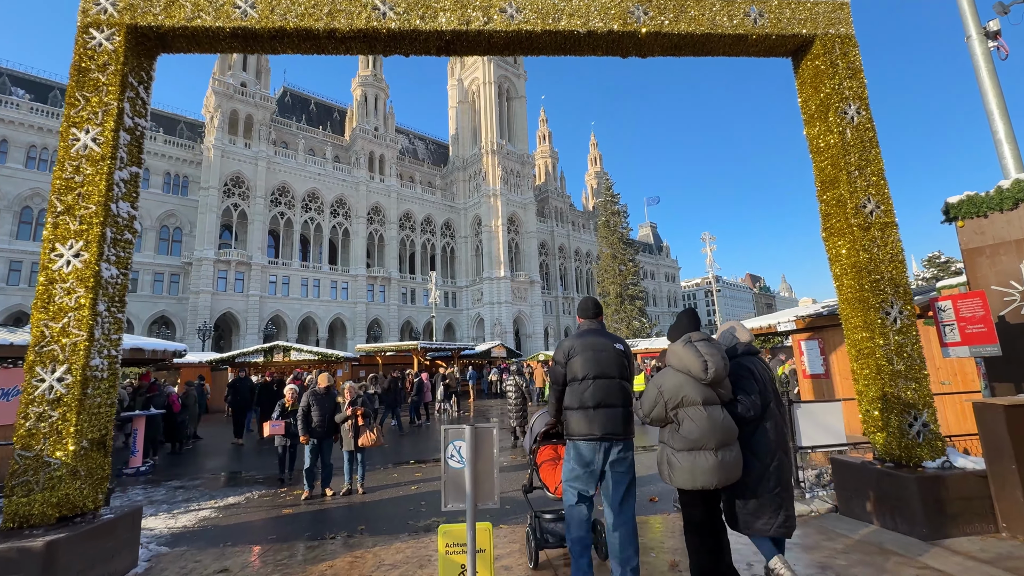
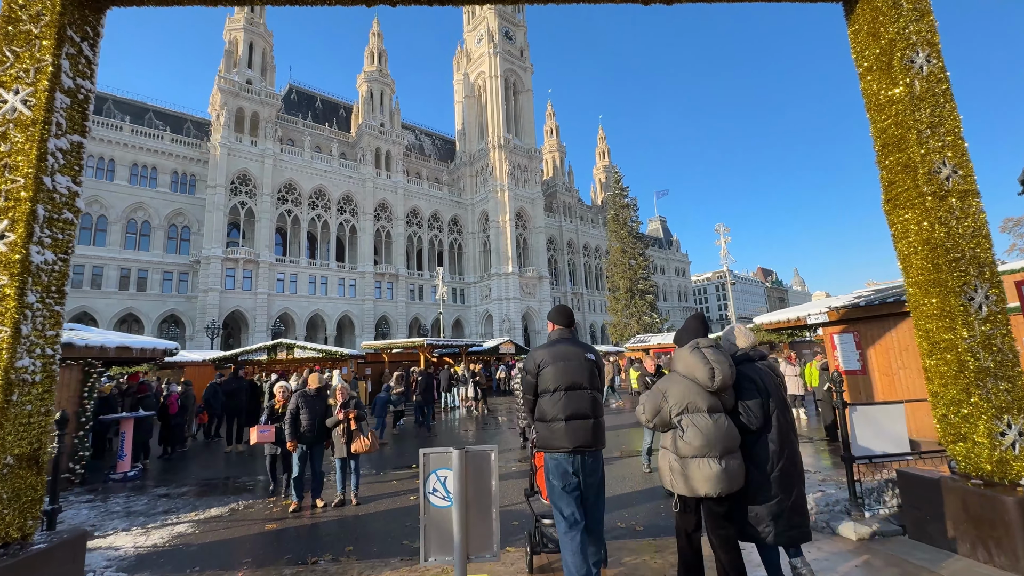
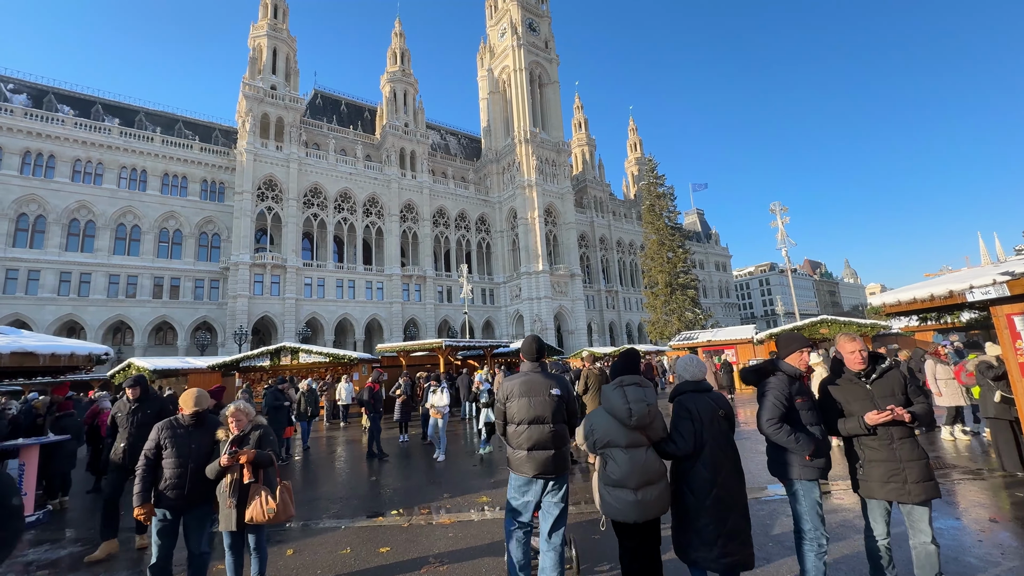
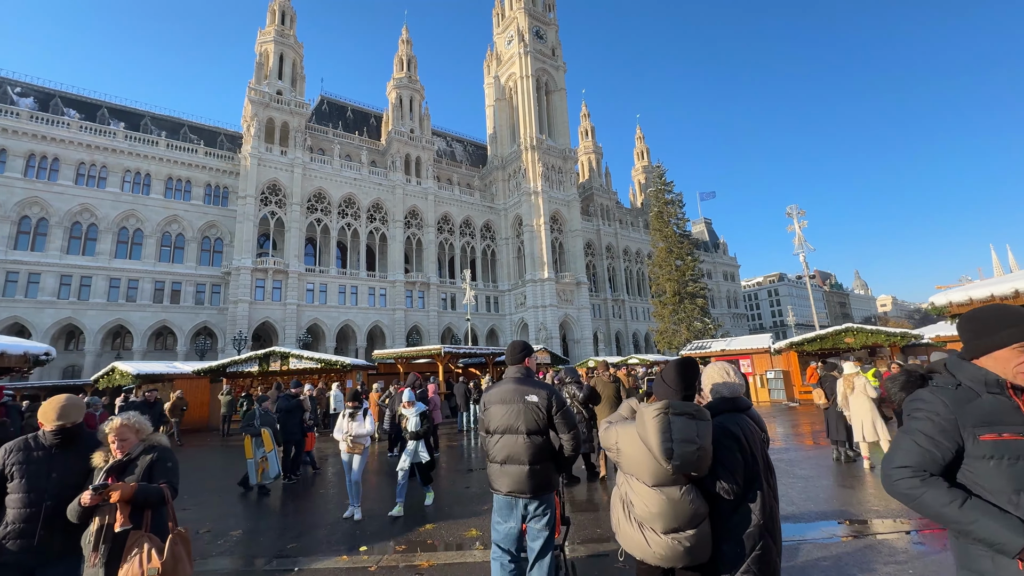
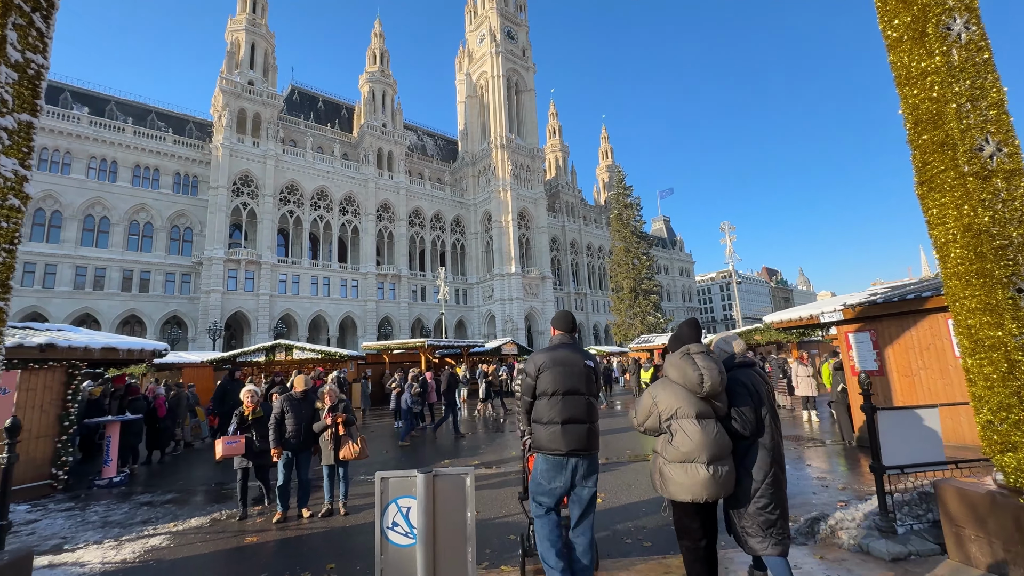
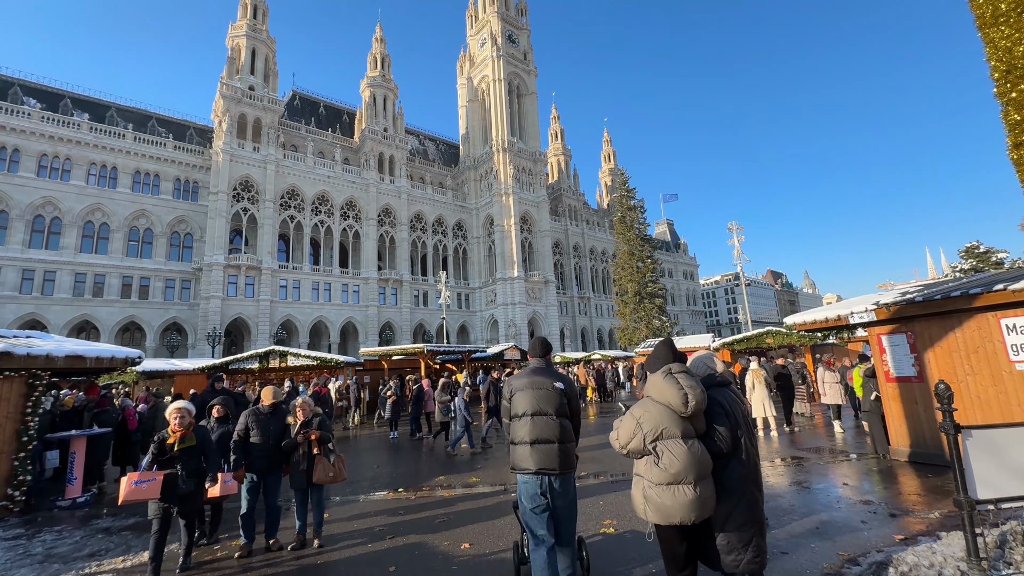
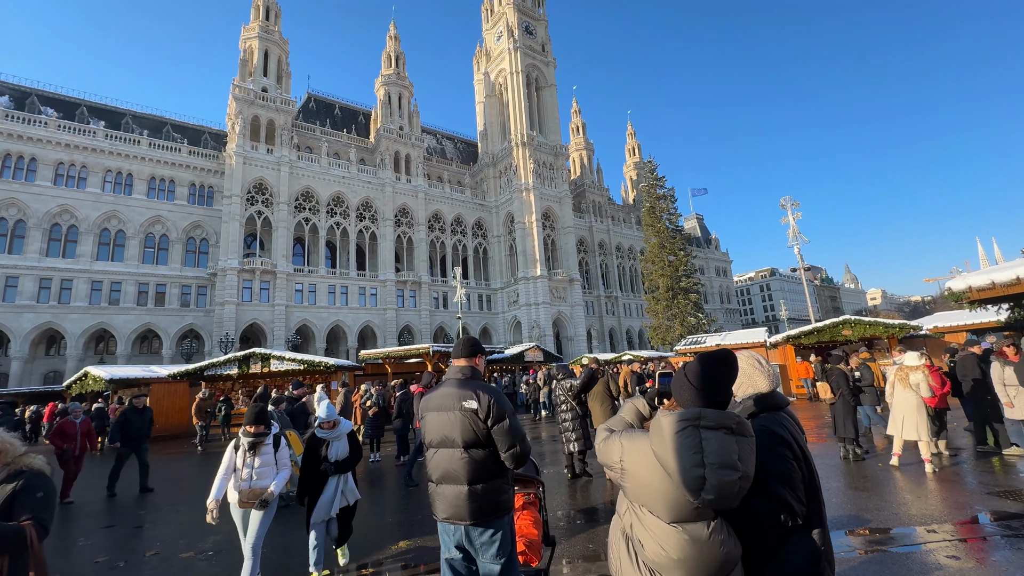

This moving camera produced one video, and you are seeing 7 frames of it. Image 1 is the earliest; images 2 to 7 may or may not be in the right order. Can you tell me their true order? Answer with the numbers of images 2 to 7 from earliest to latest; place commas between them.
2, 5, 6, 3, 4, 7
